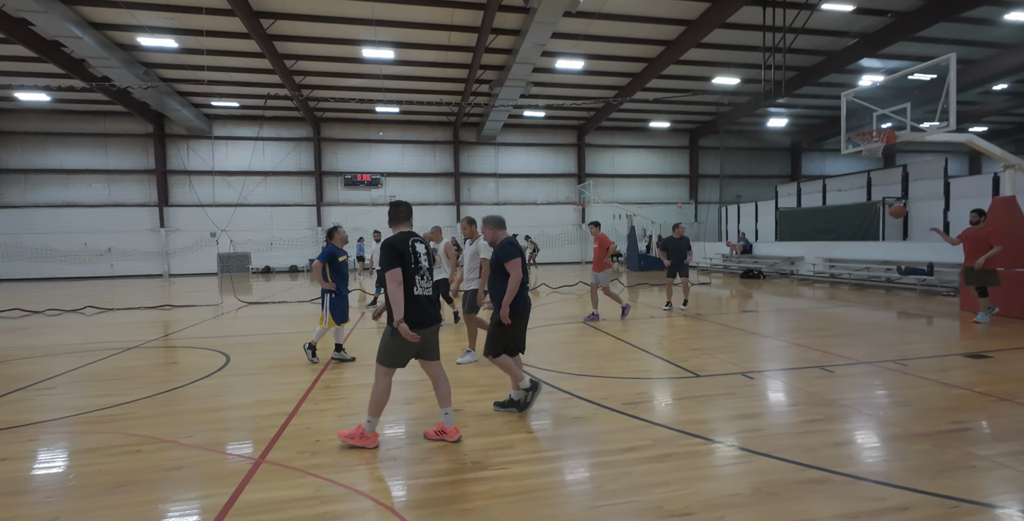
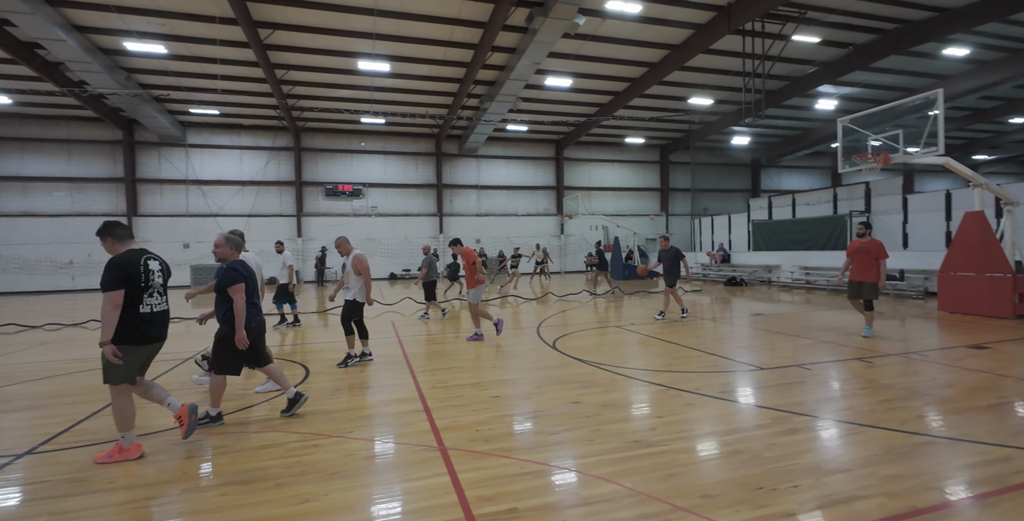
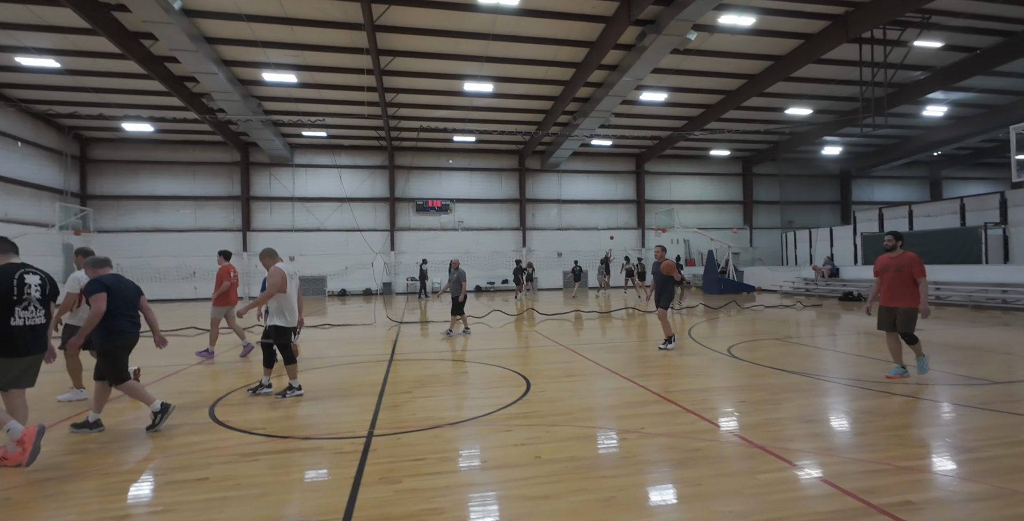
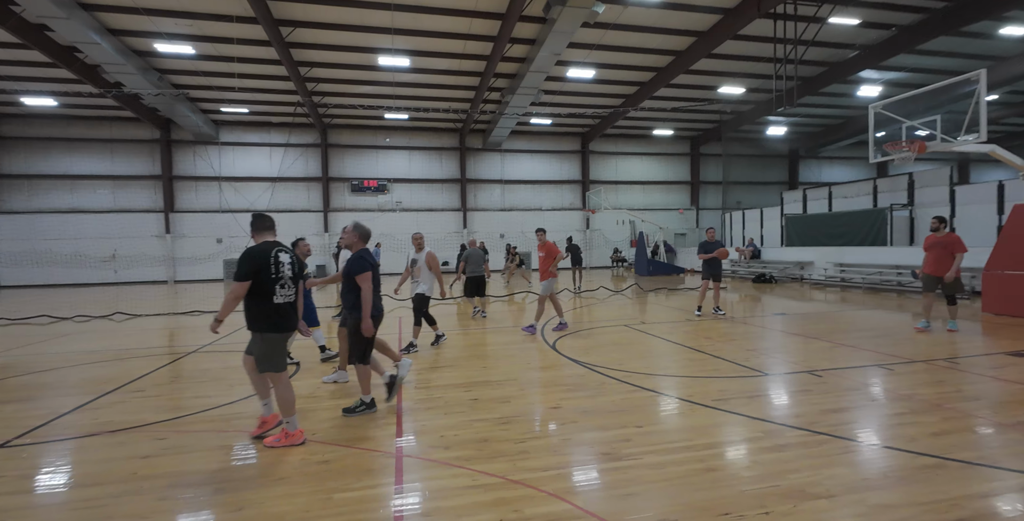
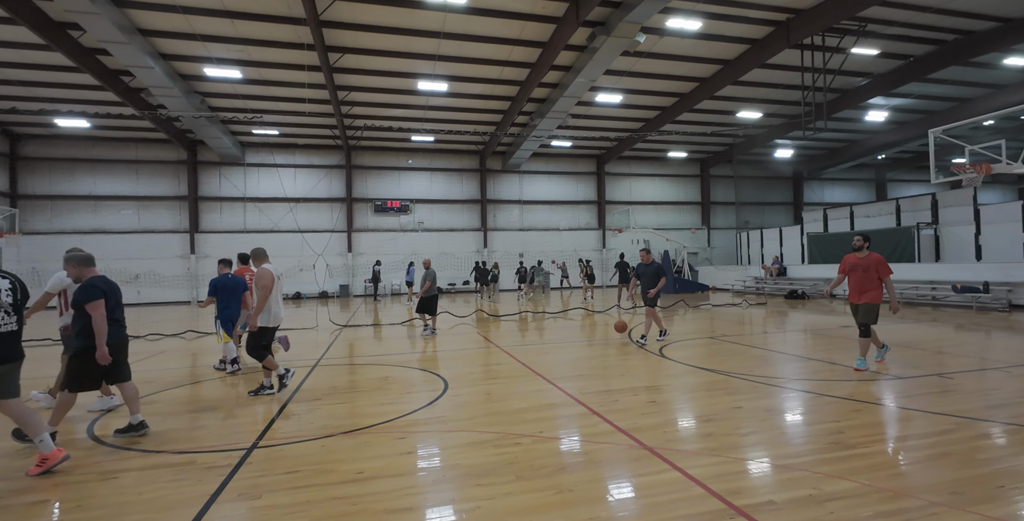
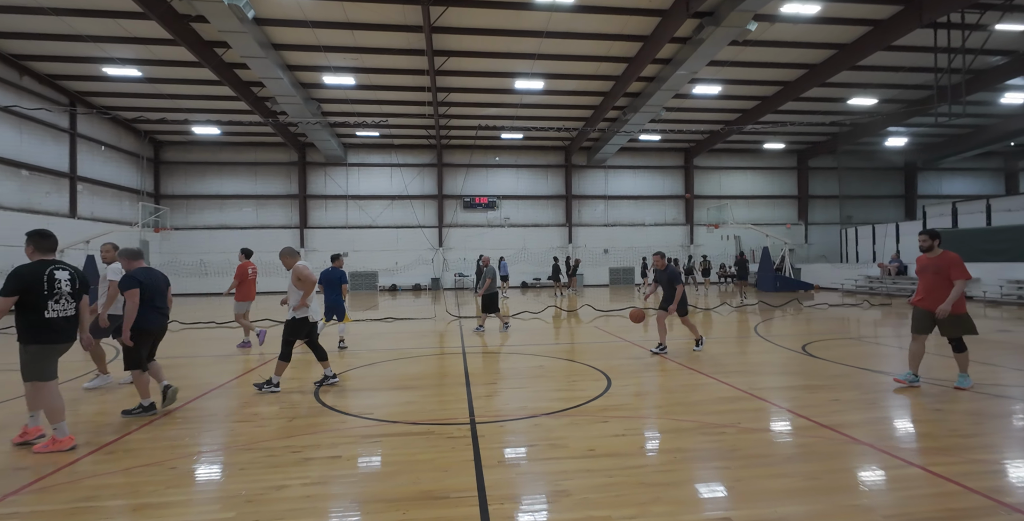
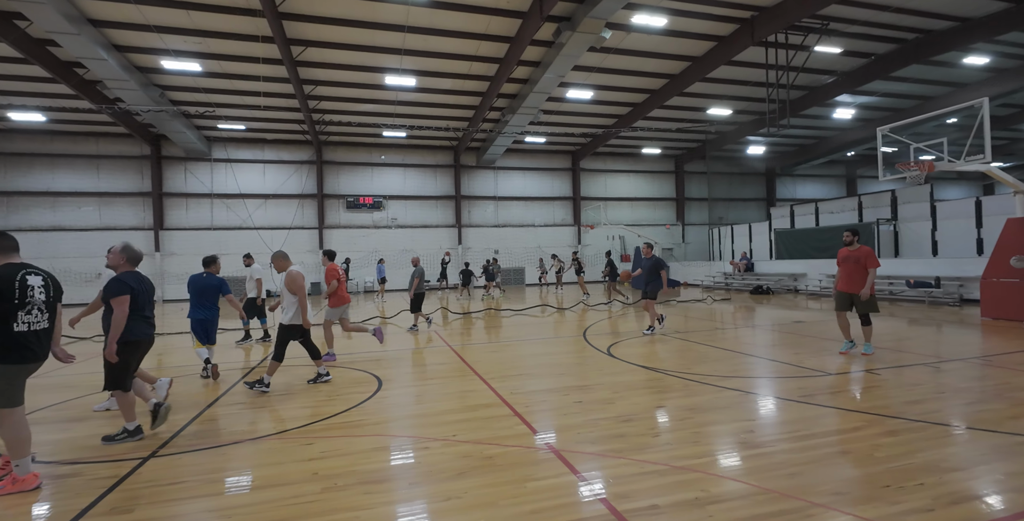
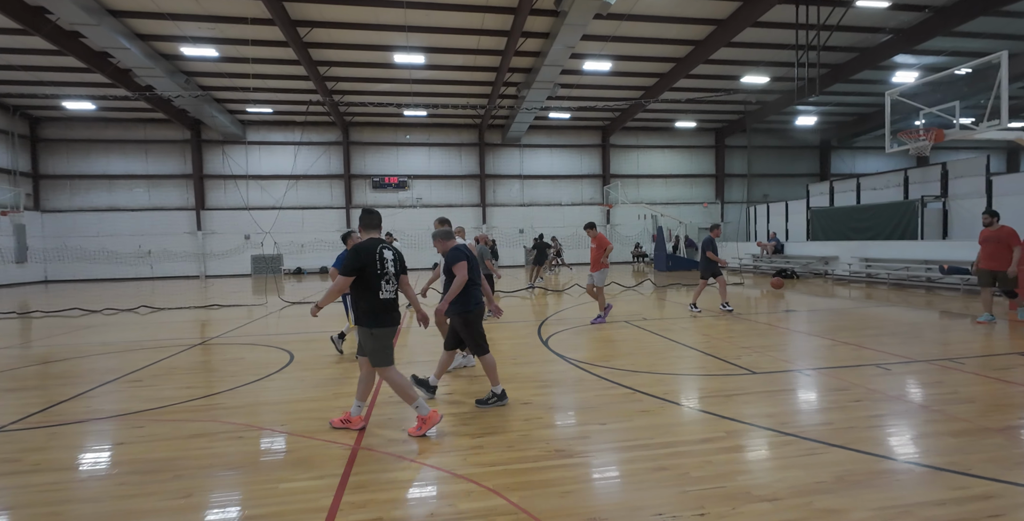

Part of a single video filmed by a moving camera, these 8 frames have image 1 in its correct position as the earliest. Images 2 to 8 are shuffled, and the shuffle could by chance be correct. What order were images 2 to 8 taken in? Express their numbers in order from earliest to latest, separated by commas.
8, 4, 2, 7, 5, 3, 6
